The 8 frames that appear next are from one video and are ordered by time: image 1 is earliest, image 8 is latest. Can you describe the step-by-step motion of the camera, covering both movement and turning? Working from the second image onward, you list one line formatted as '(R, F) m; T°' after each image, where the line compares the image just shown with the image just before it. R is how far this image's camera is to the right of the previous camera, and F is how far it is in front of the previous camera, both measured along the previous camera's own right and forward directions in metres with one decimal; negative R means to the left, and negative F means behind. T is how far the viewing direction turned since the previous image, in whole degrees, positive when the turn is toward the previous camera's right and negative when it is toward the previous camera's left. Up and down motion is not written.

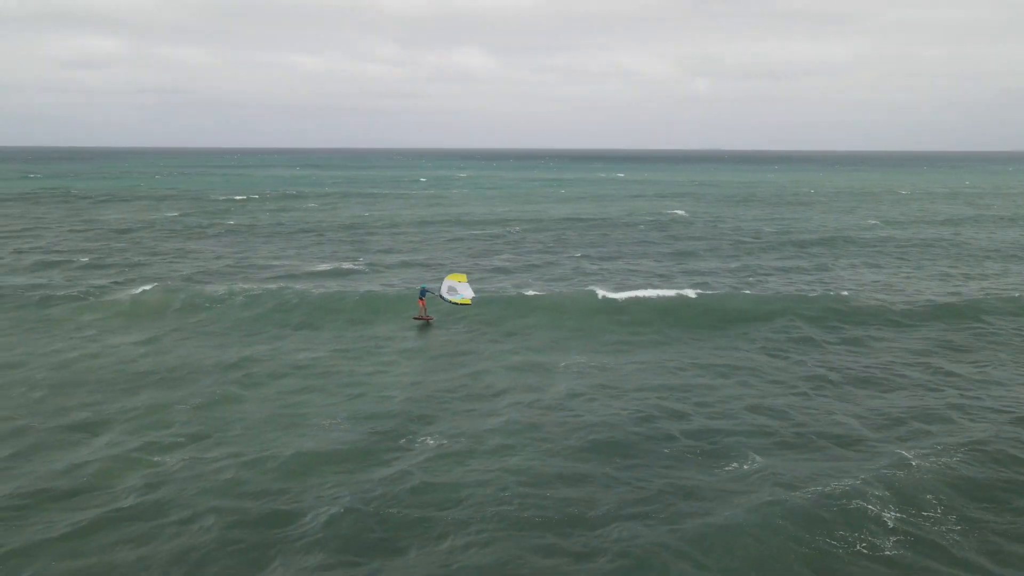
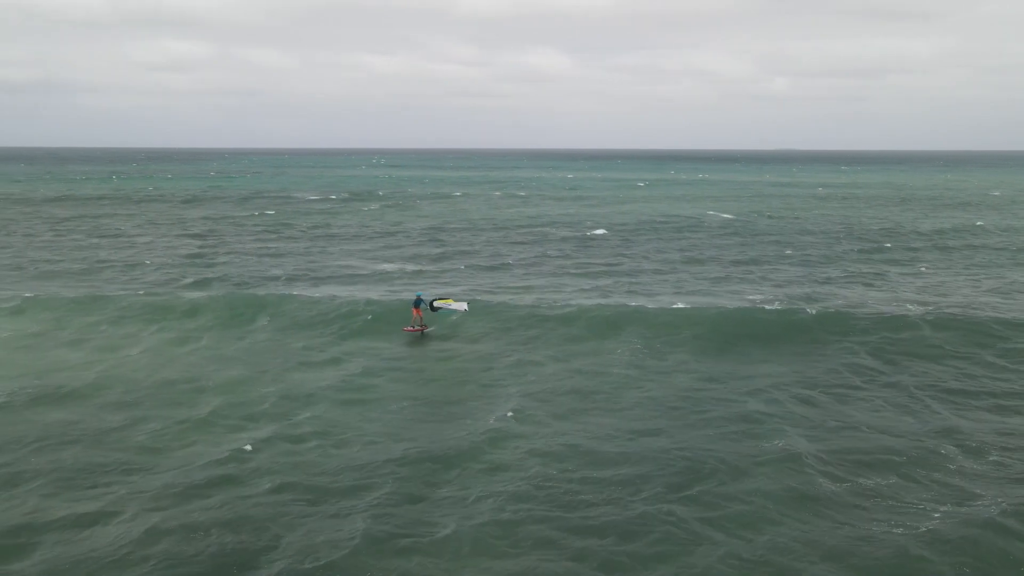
(+0.1, +0.5) m; -4°
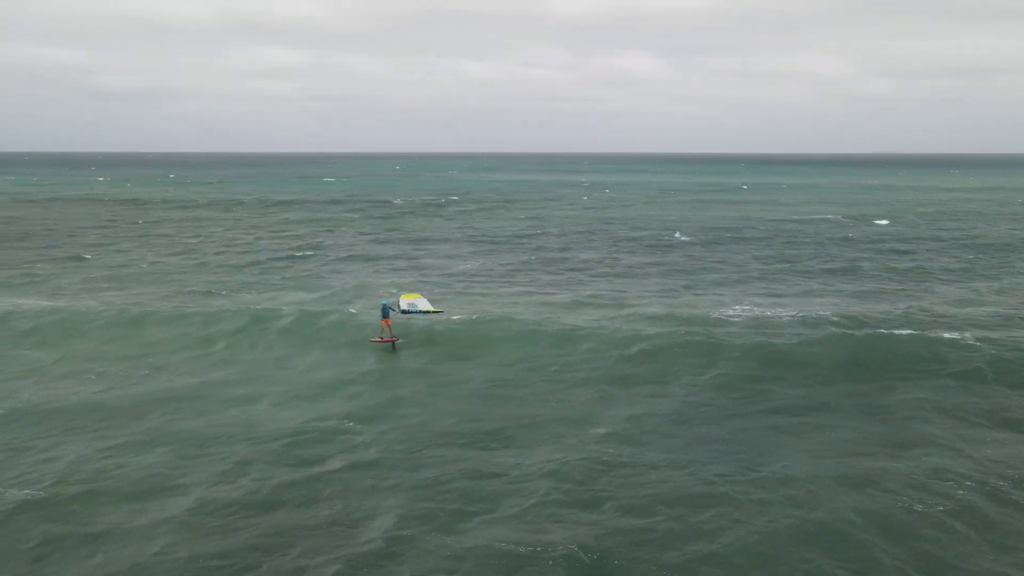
(0.0, +0.1) m; -5°
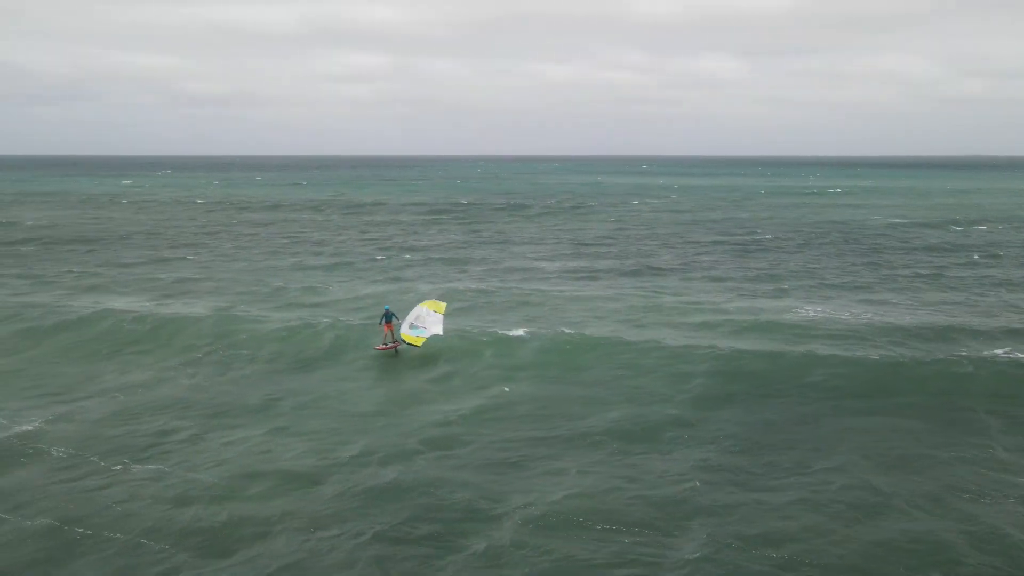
(+0.2, -0.4) m; -5°
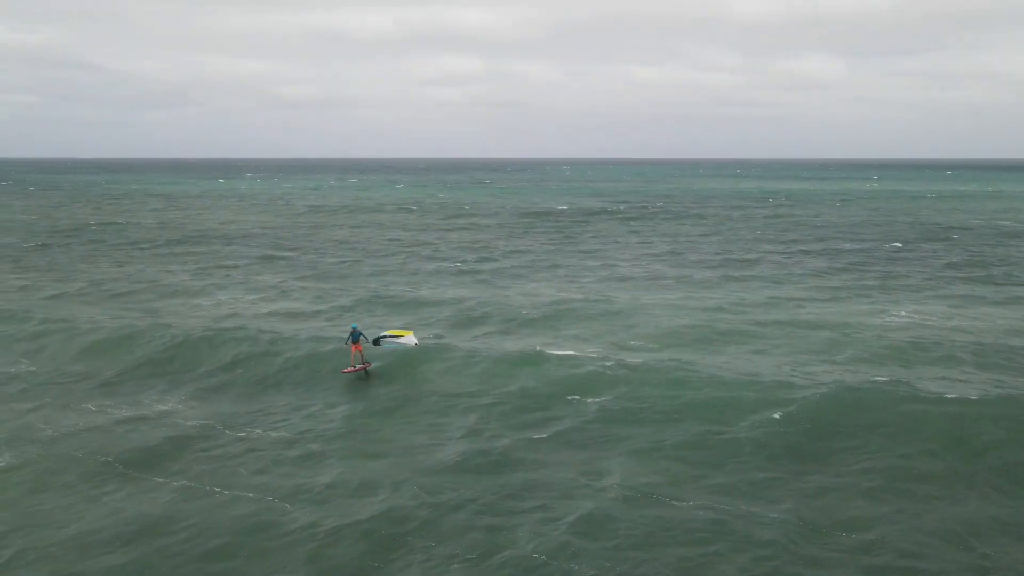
(0.0, -0.2) m; -5°
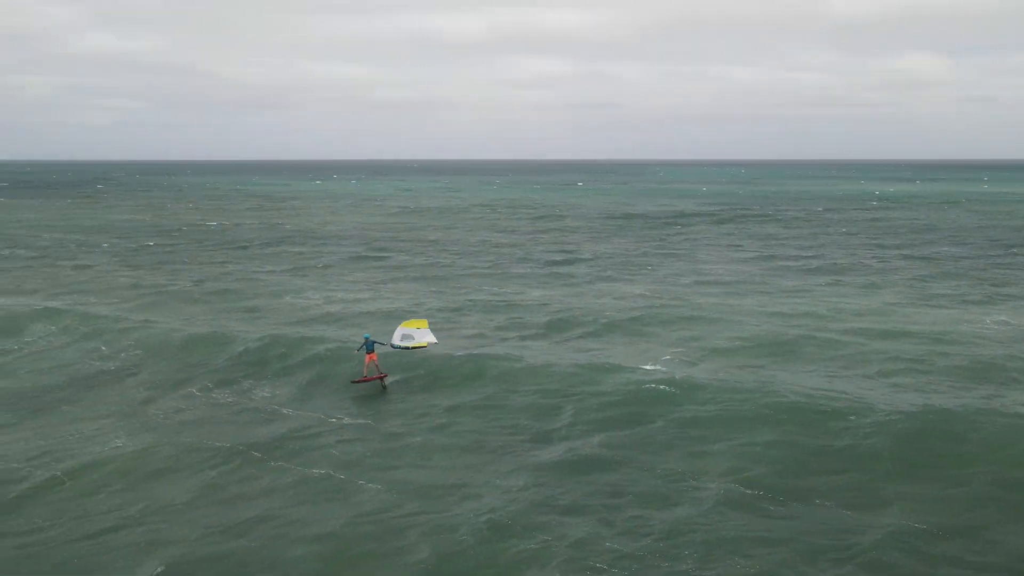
(0.0, -0.2) m; -5°
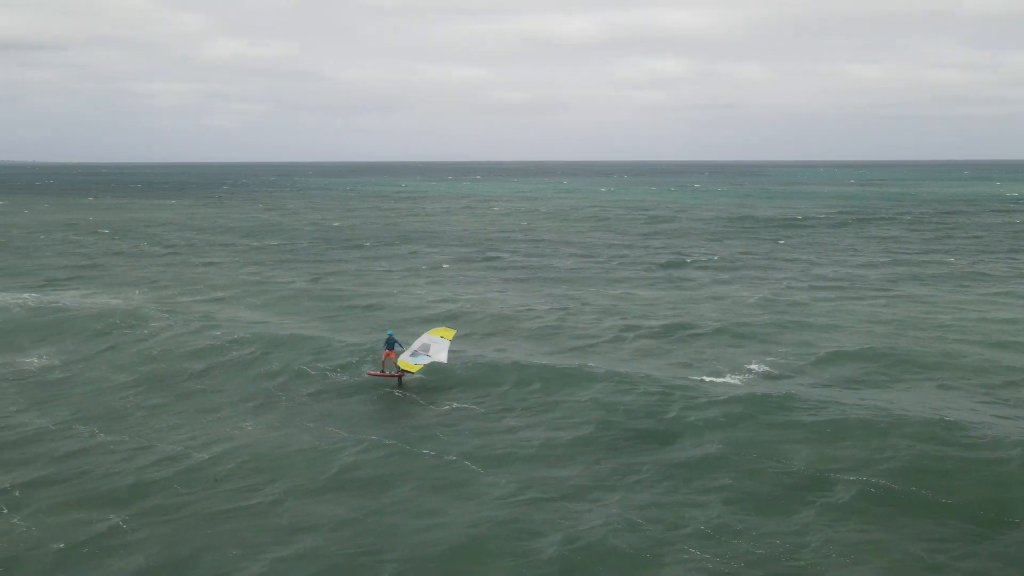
(-0.1, -0.3) m; -7°
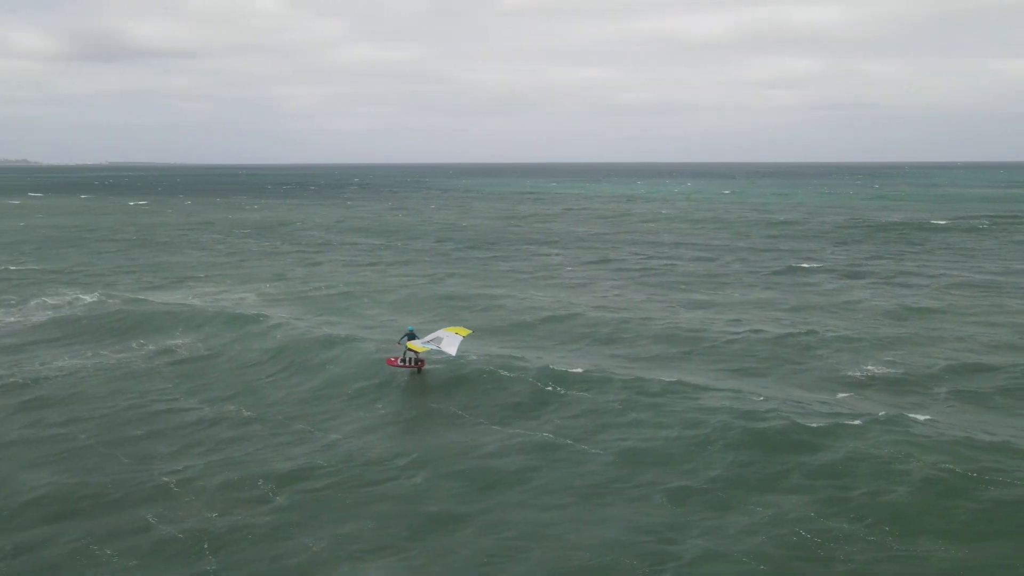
(-0.2, -0.7) m; -7°
